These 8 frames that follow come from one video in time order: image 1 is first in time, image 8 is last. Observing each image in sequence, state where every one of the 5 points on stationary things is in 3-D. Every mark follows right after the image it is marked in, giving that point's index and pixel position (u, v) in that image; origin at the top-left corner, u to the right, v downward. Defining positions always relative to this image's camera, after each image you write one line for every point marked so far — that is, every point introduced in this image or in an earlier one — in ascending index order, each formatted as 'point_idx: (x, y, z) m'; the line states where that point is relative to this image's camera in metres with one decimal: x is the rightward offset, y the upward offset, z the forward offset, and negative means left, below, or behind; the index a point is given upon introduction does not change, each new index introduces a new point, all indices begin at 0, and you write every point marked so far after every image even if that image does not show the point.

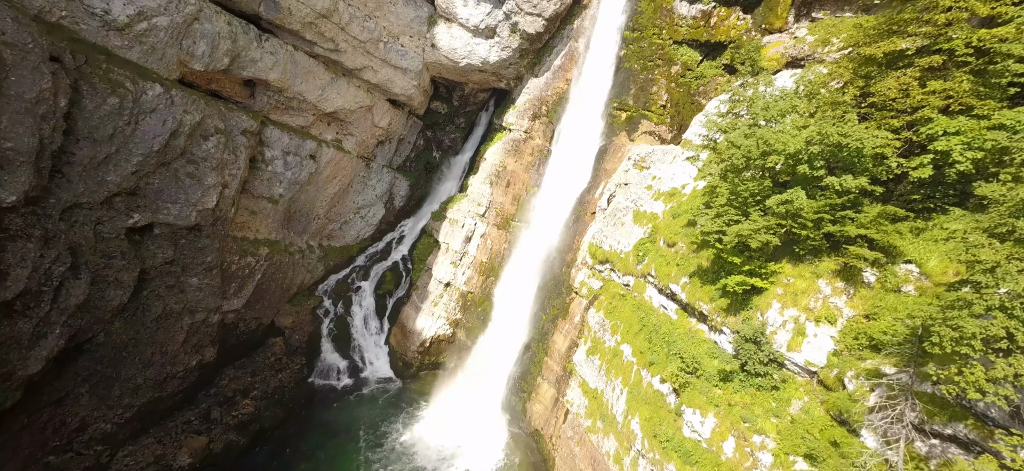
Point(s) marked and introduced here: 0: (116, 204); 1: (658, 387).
0: (-14.7, +1.2, +14.3) m
1: (+4.7, -4.7, +12.0) m
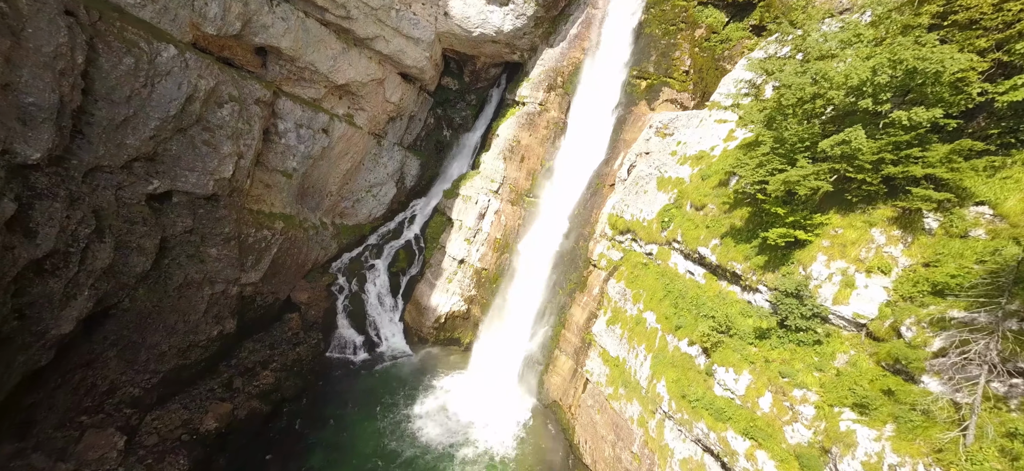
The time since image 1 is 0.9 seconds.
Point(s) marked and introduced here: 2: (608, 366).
0: (-13.9, +2.5, +14.3) m
1: (+5.4, -3.5, +11.8) m
2: (+3.8, -5.4, +15.2) m
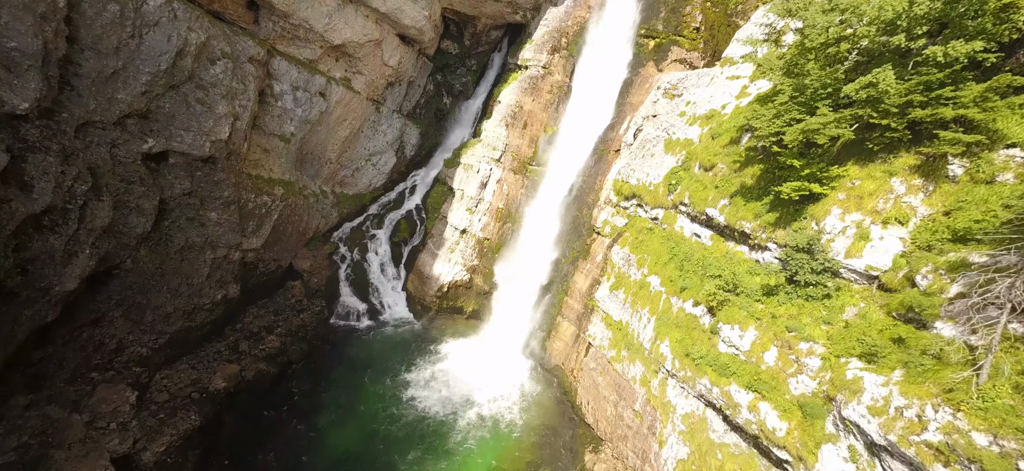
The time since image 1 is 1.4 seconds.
0: (-13.8, +3.9, +13.9) m
1: (+5.5, -2.3, +11.8) m
2: (+3.9, -3.9, +15.3) m
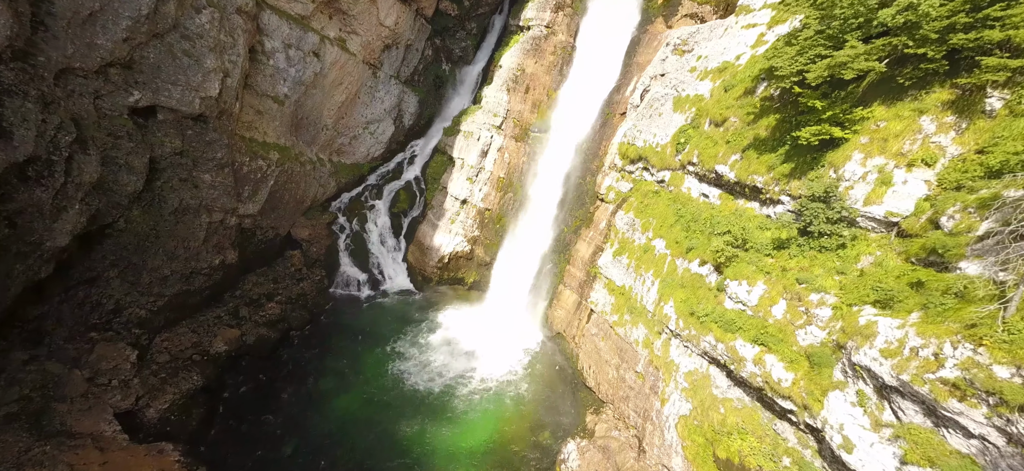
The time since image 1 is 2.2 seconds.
0: (-13.7, +5.5, +13.2) m
1: (+5.6, -1.0, +11.6) m
2: (+4.0, -2.4, +15.2) m
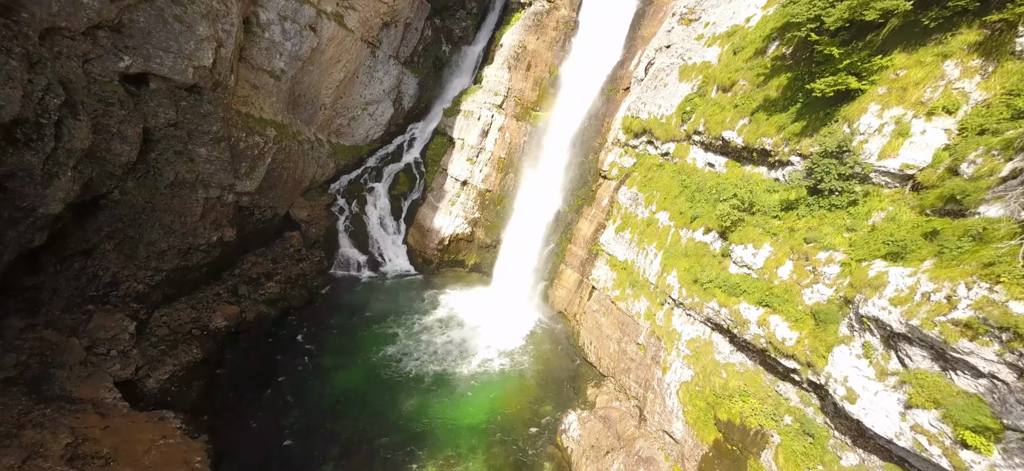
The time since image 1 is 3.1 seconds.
0: (-13.7, +6.6, +12.8) m
1: (+5.6, -0.1, +11.4) m
2: (+4.0, -1.3, +15.0) m
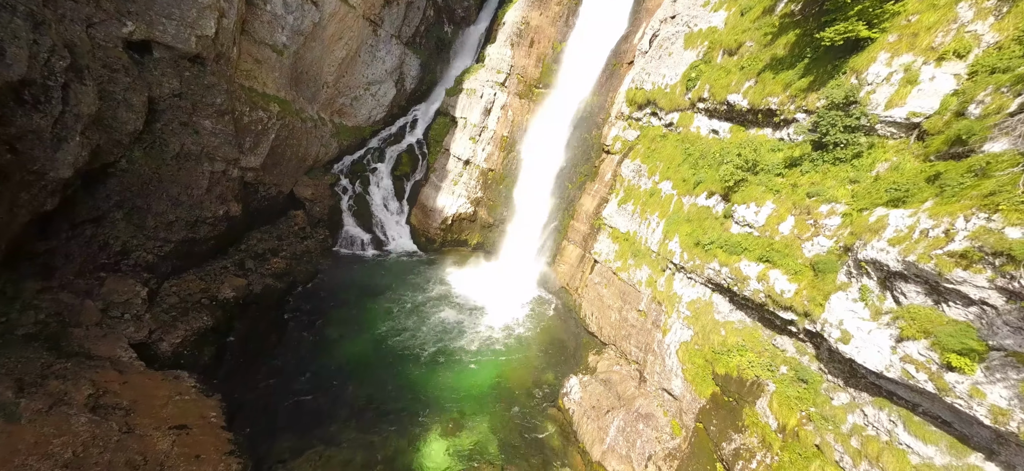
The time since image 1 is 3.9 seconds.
0: (-13.5, +7.7, +12.8) m
1: (+5.7, +1.0, +11.5) m
2: (+4.1, -0.1, +15.1) m
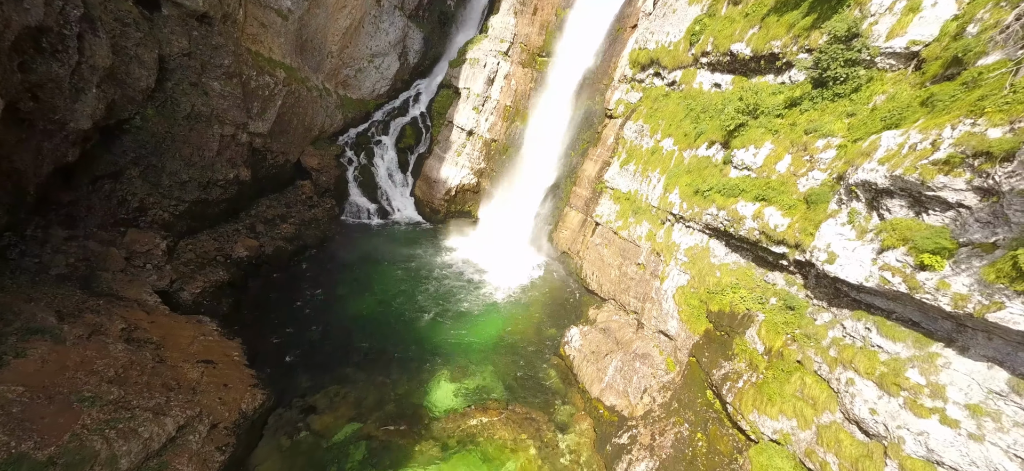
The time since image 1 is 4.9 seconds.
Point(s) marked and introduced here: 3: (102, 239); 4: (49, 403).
0: (-13.3, +9.4, +12.9) m
1: (+5.9, +2.5, +11.7) m
2: (+4.3, +1.6, +15.5) m
3: (-15.0, -0.1, +14.1) m
4: (-10.0, -3.6, +8.4) m
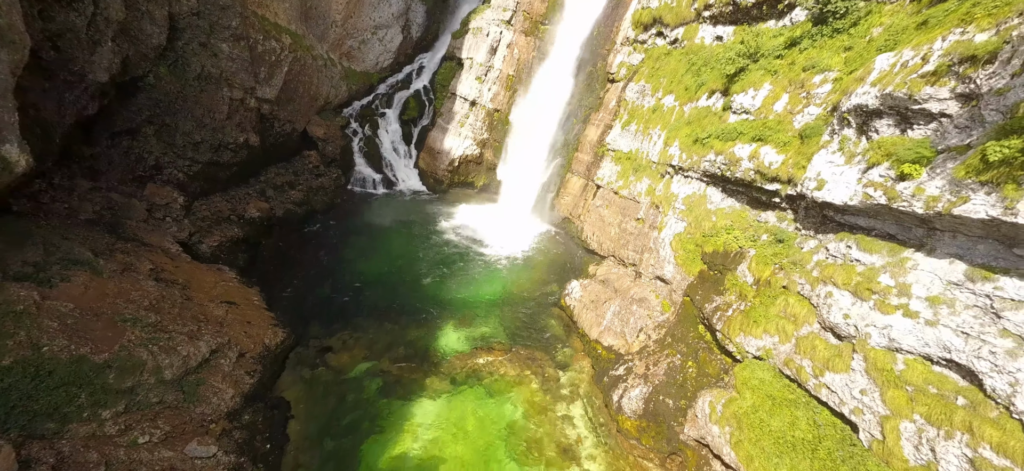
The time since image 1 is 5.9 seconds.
0: (-13.0, +11.2, +12.9) m
1: (+6.1, +4.0, +12.0) m
2: (+4.5, +3.3, +15.8) m
3: (-14.9, +1.7, +14.7) m
4: (-9.9, -2.1, +9.1) m
